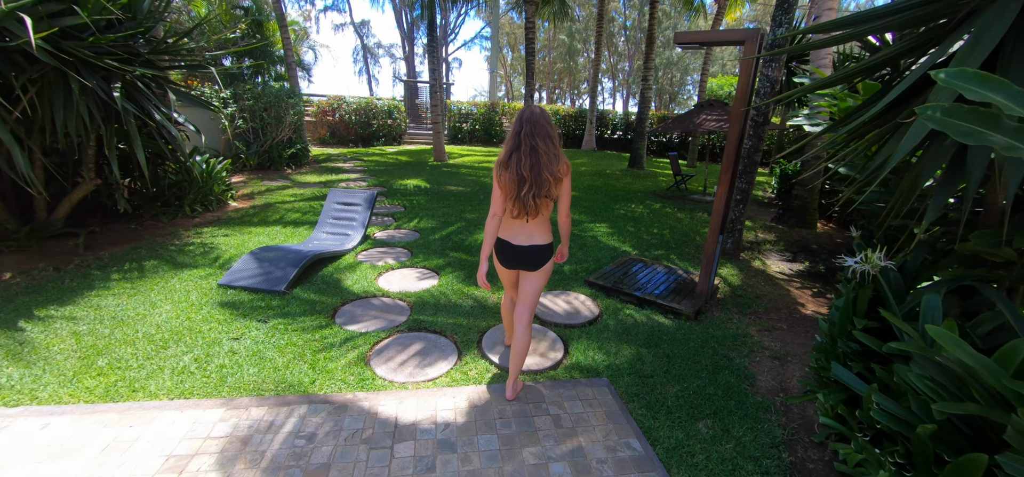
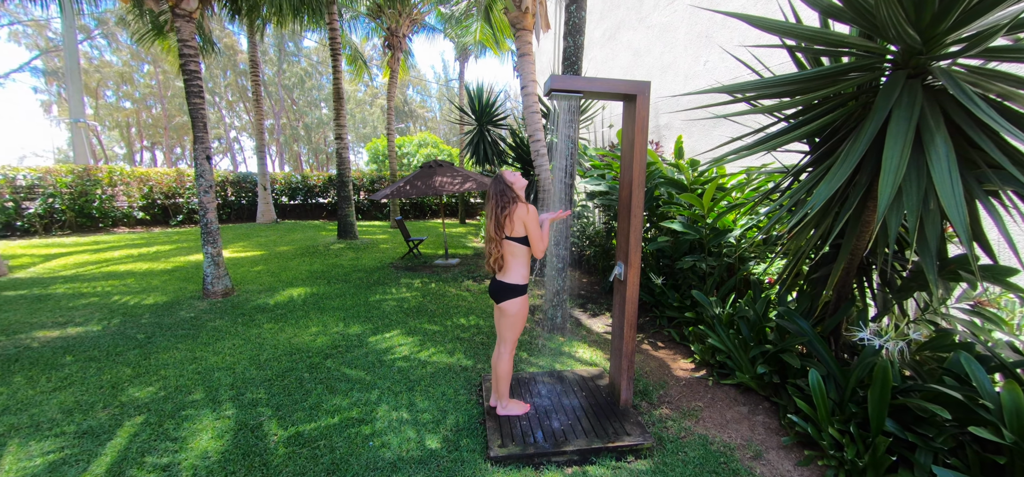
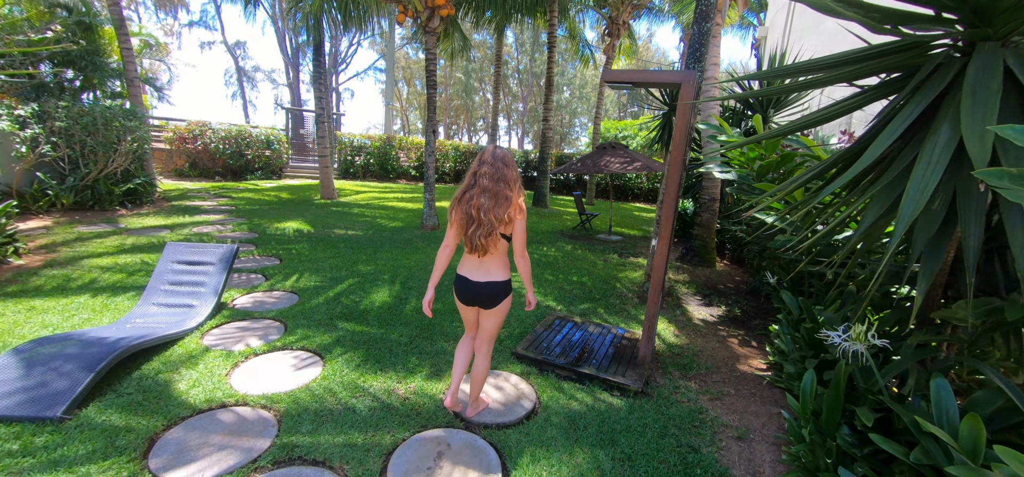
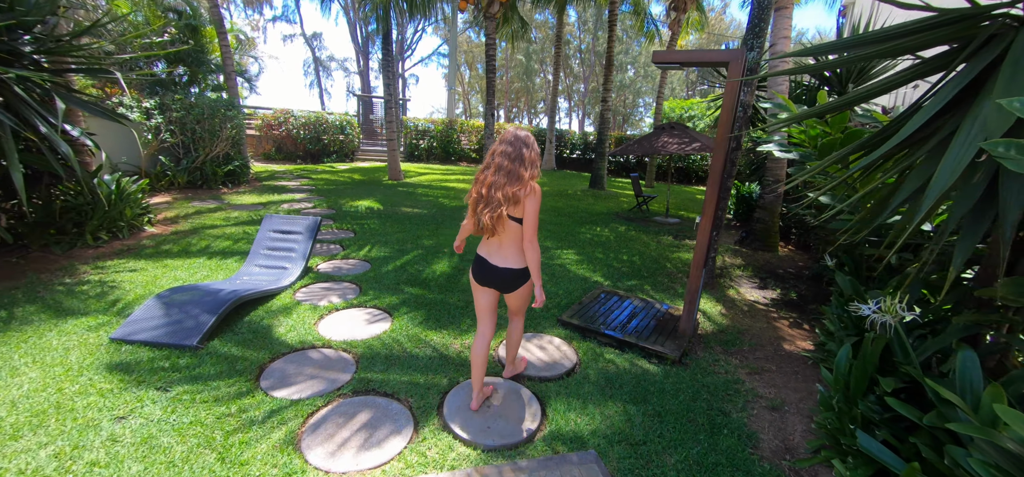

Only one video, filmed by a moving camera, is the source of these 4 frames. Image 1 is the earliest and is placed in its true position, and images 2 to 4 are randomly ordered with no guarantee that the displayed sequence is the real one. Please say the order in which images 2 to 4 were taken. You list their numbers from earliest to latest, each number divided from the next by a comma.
4, 3, 2
